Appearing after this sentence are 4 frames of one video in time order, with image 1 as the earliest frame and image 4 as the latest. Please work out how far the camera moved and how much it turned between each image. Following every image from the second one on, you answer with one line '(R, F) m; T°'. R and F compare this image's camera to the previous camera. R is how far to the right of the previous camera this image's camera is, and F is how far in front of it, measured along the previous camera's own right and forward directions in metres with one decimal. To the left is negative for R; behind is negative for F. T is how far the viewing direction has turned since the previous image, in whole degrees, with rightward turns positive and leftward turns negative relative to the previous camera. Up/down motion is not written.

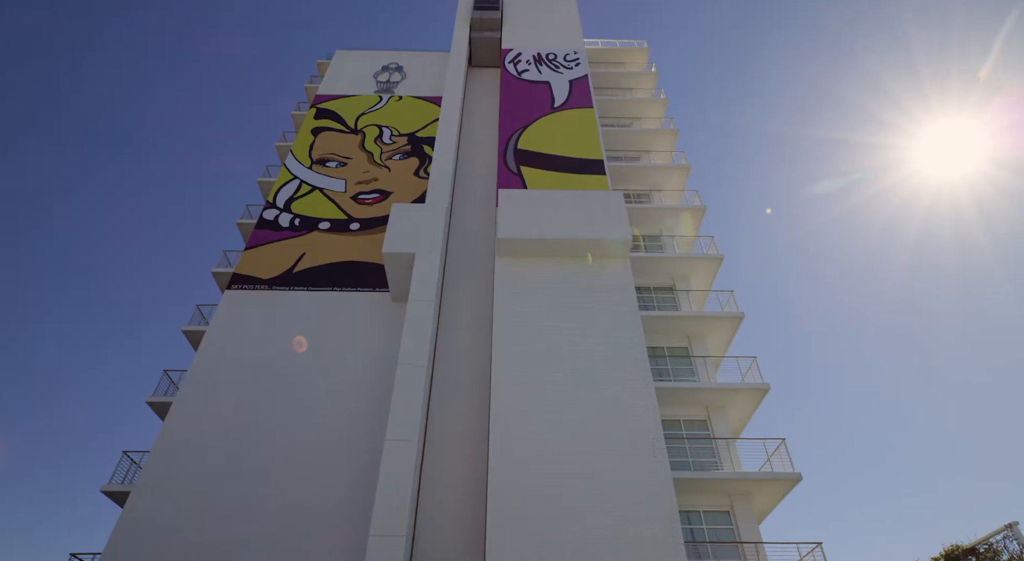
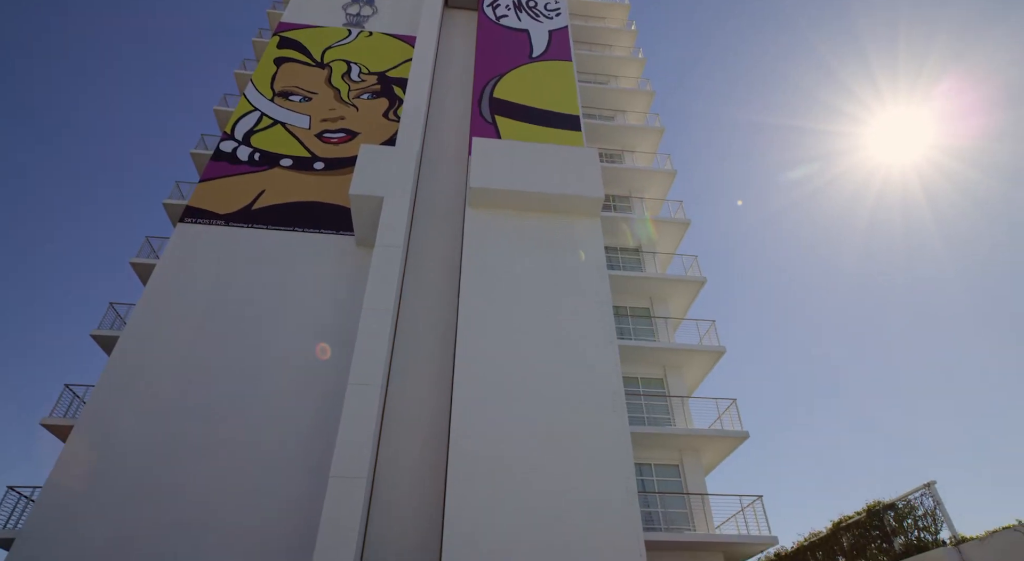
(-0.4, +0.1) m; +5°
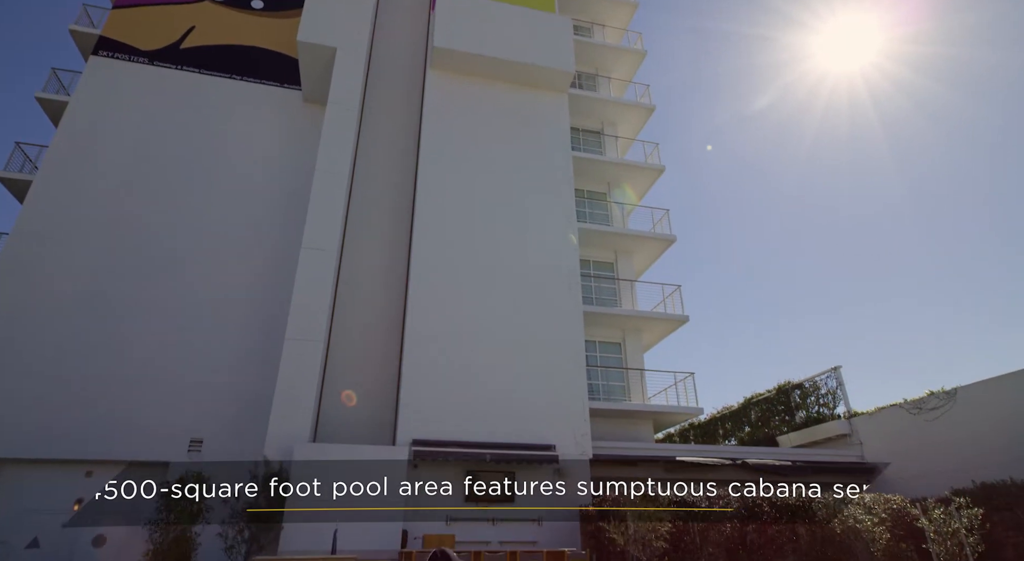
(-0.8, +0.2) m; +7°
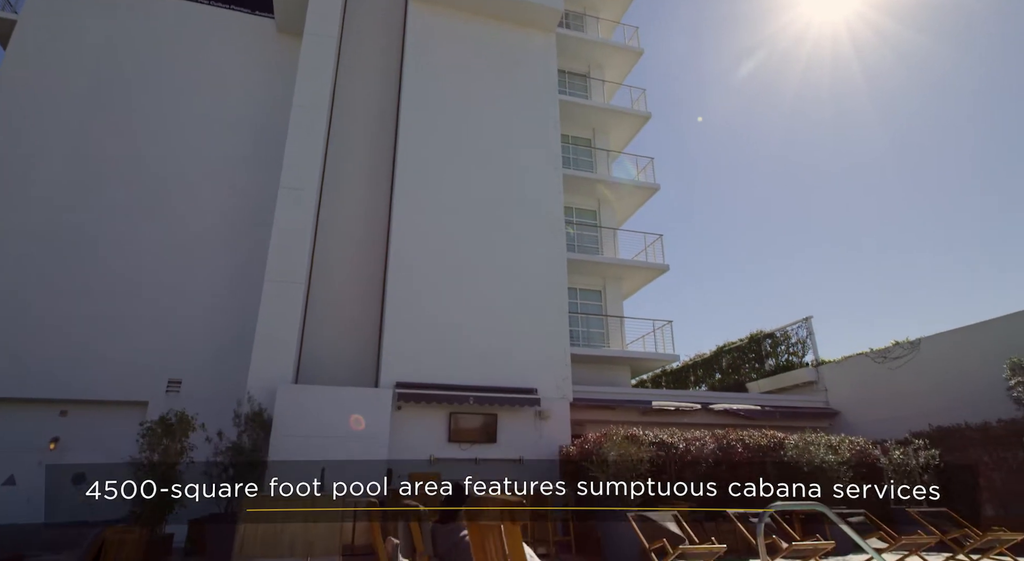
(-0.3, +0.1) m; +3°
